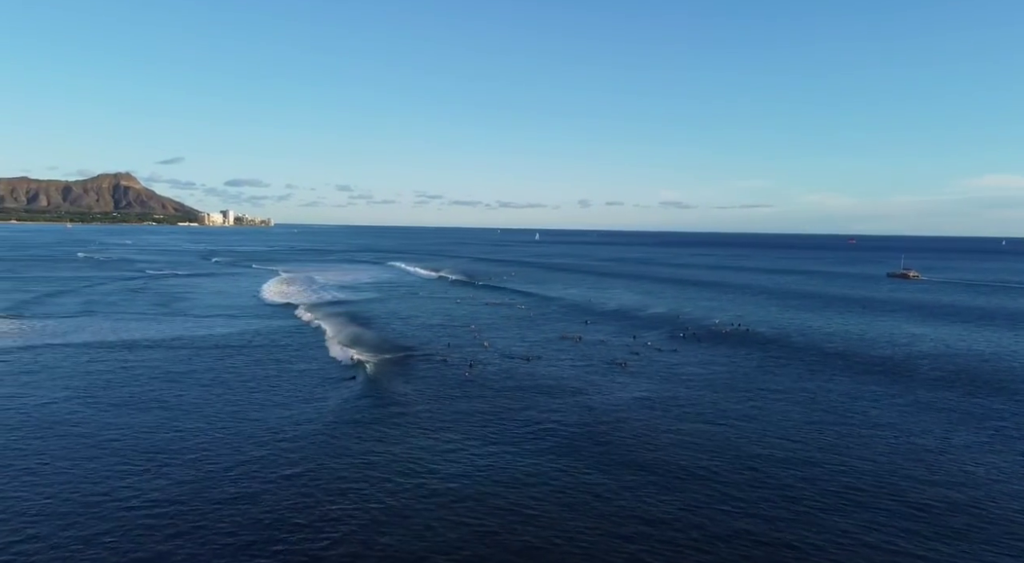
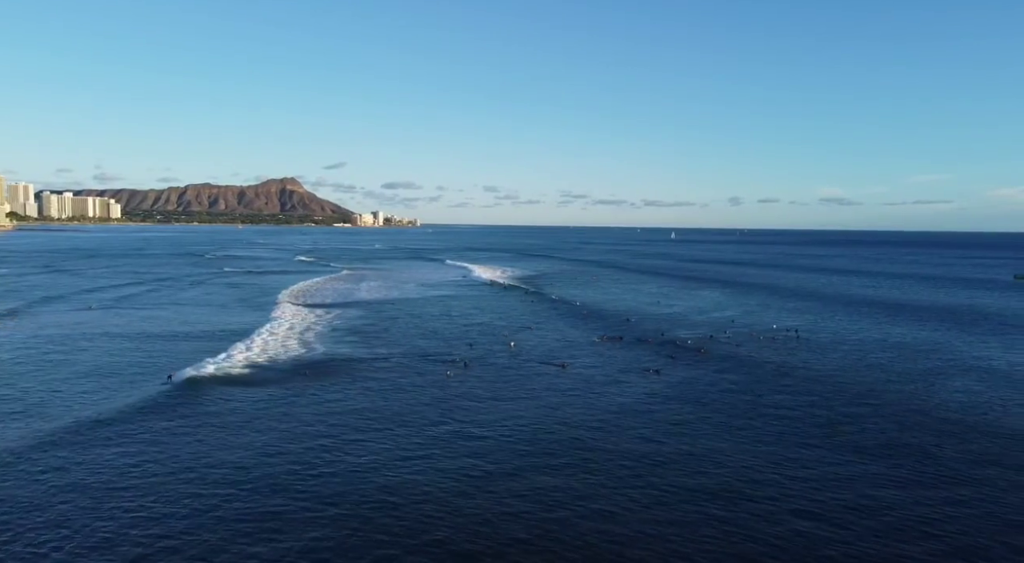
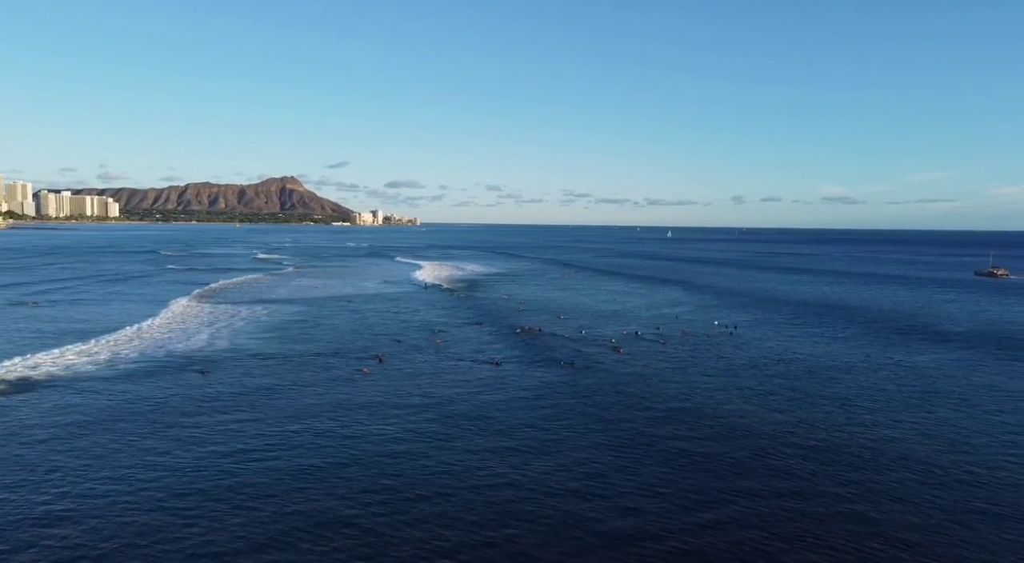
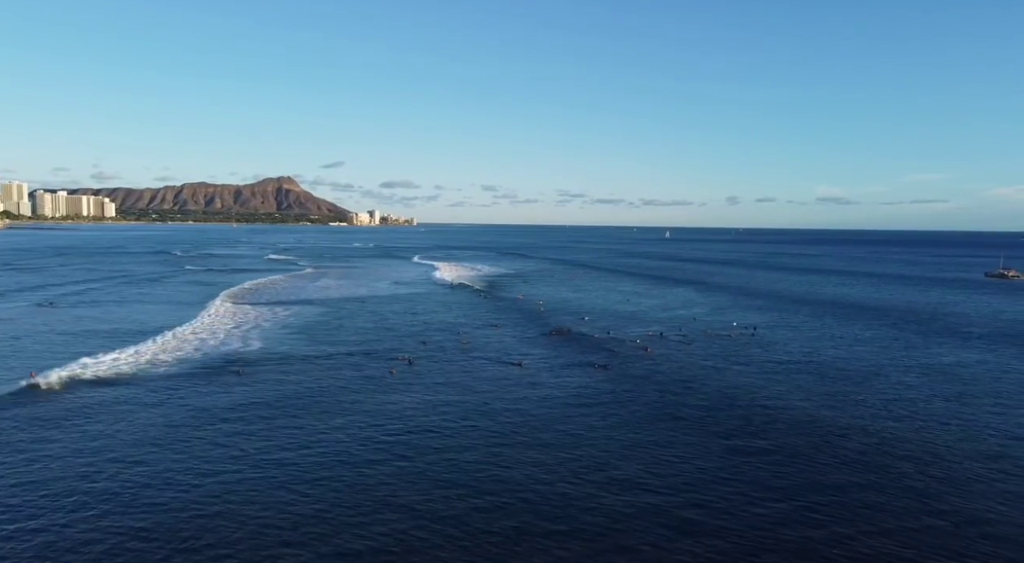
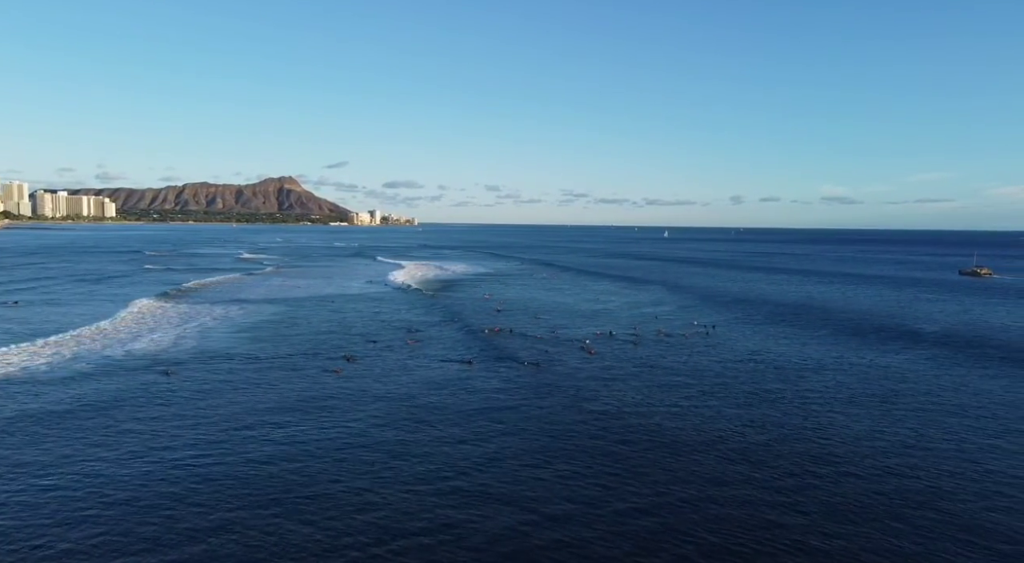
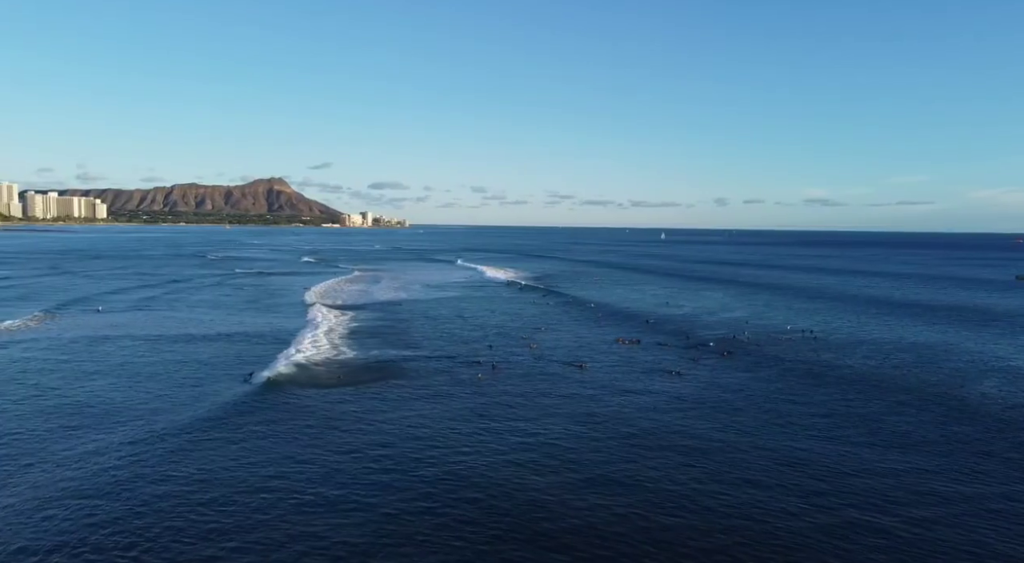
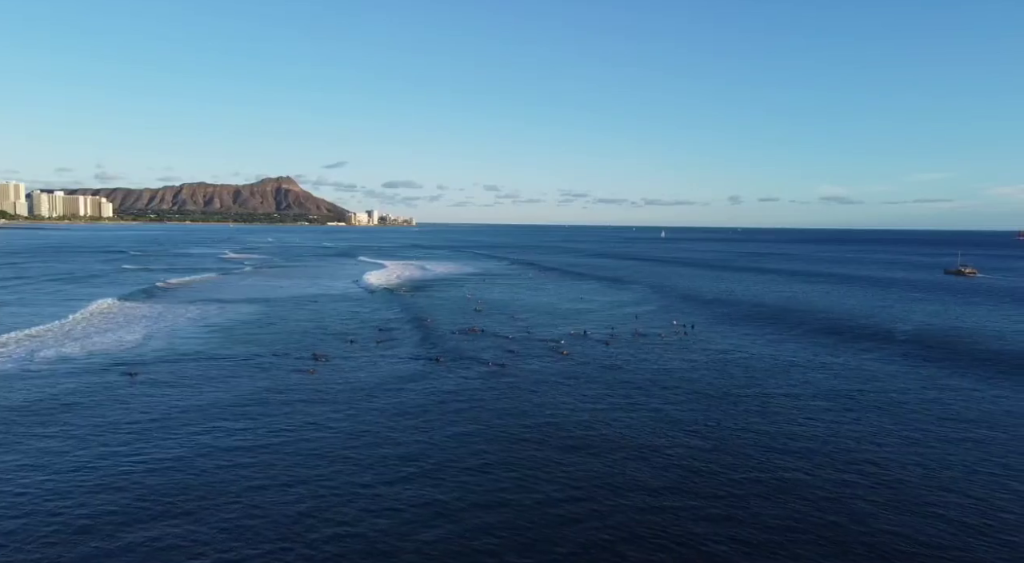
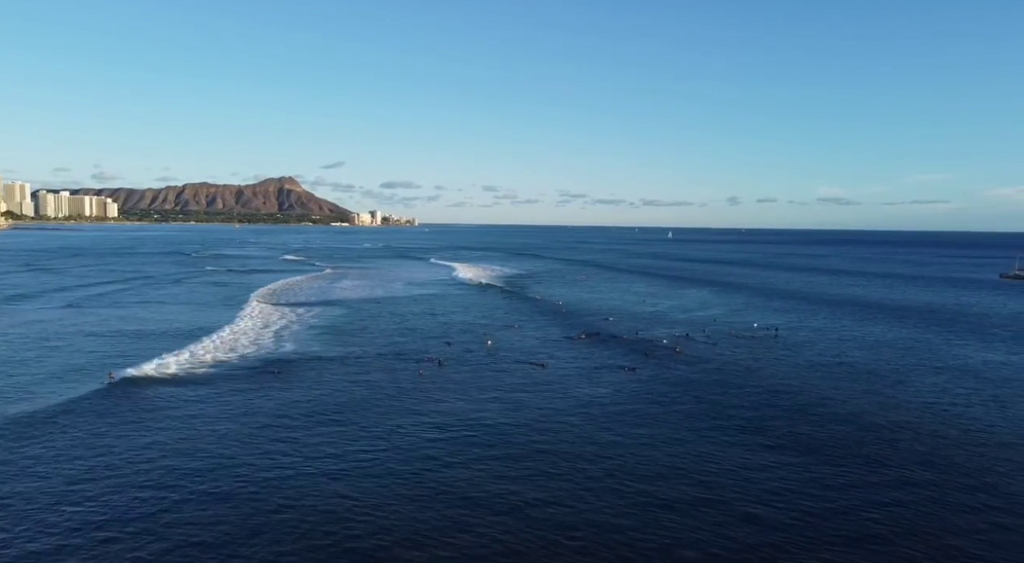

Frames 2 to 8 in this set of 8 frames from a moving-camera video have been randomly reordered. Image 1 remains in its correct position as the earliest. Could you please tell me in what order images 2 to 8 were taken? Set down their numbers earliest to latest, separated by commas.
6, 2, 8, 4, 3, 5, 7
